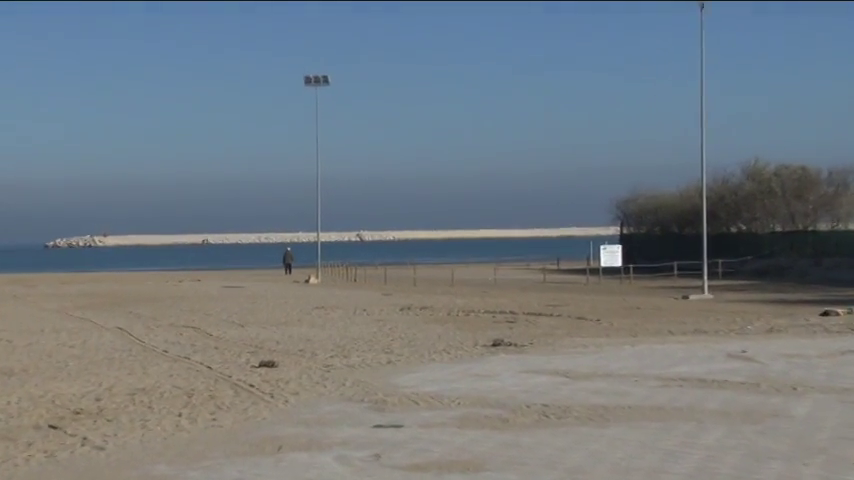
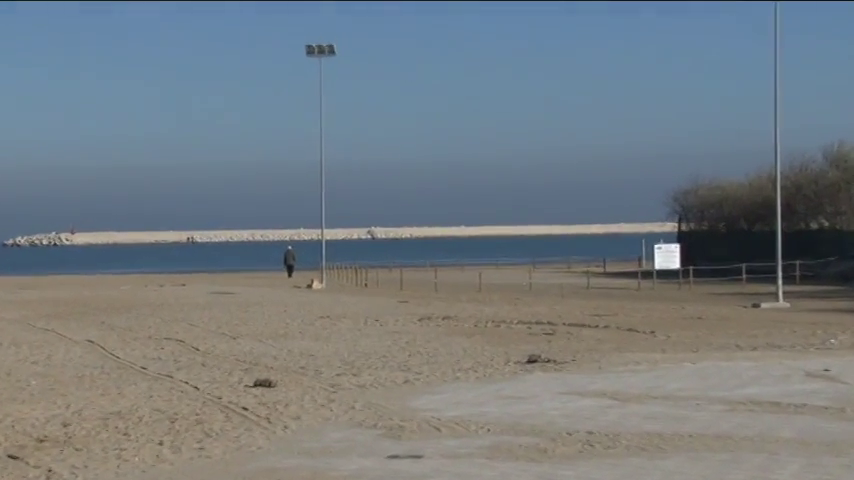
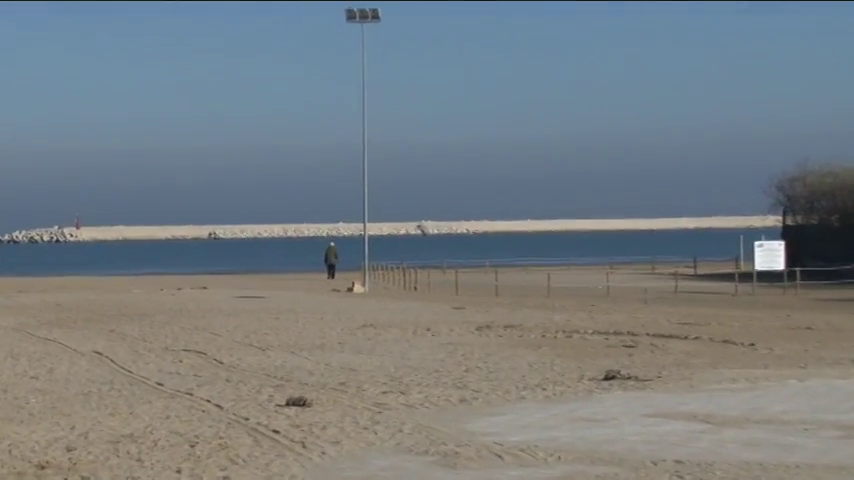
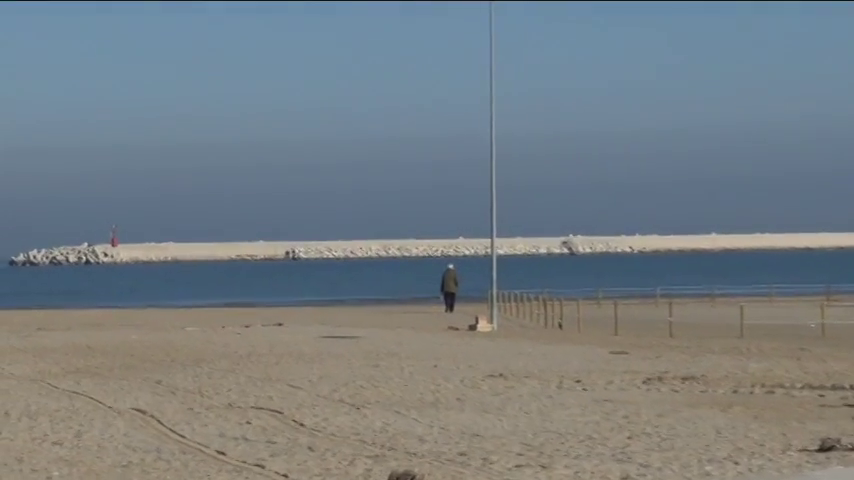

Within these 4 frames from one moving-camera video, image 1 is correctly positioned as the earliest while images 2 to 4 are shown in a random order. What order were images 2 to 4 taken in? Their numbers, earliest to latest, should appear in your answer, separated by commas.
2, 3, 4
